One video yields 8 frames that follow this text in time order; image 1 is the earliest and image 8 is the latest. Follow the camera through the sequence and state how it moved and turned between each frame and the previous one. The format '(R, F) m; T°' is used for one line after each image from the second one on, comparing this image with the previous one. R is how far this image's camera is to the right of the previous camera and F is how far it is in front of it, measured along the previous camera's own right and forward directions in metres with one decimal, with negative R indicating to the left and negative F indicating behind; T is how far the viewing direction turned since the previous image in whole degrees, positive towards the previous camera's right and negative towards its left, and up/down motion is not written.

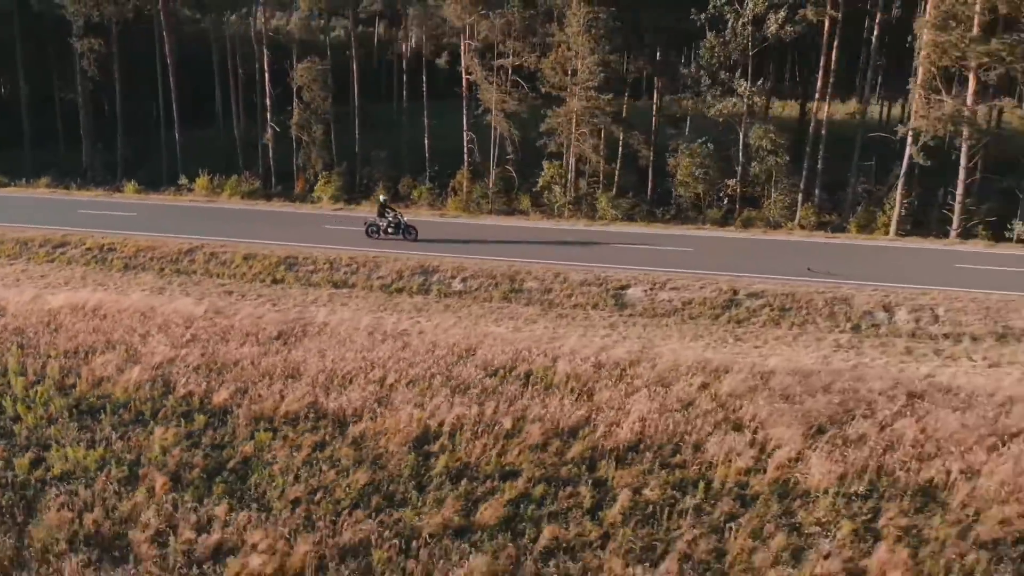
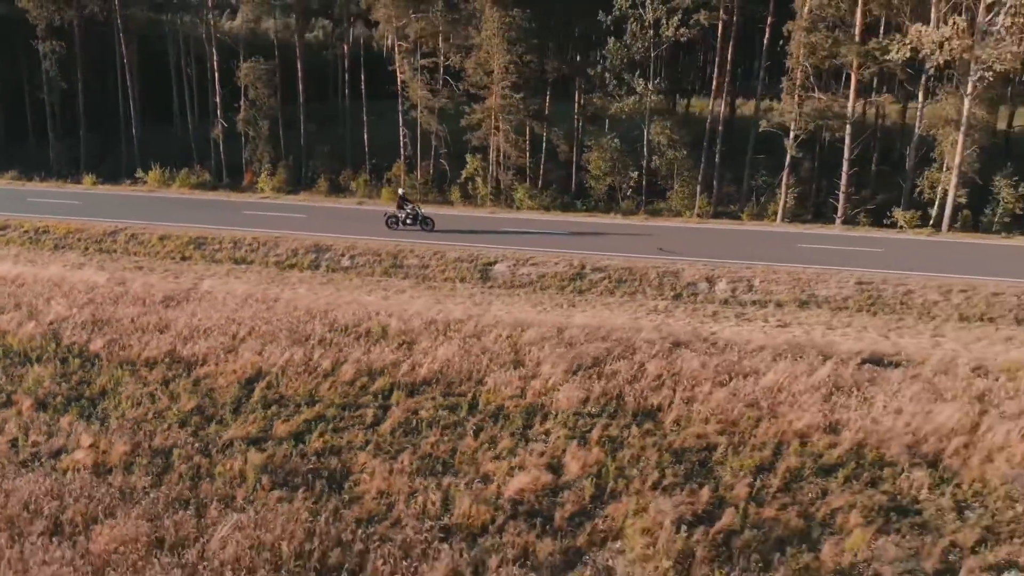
(+2.9, -1.5) m; 0°
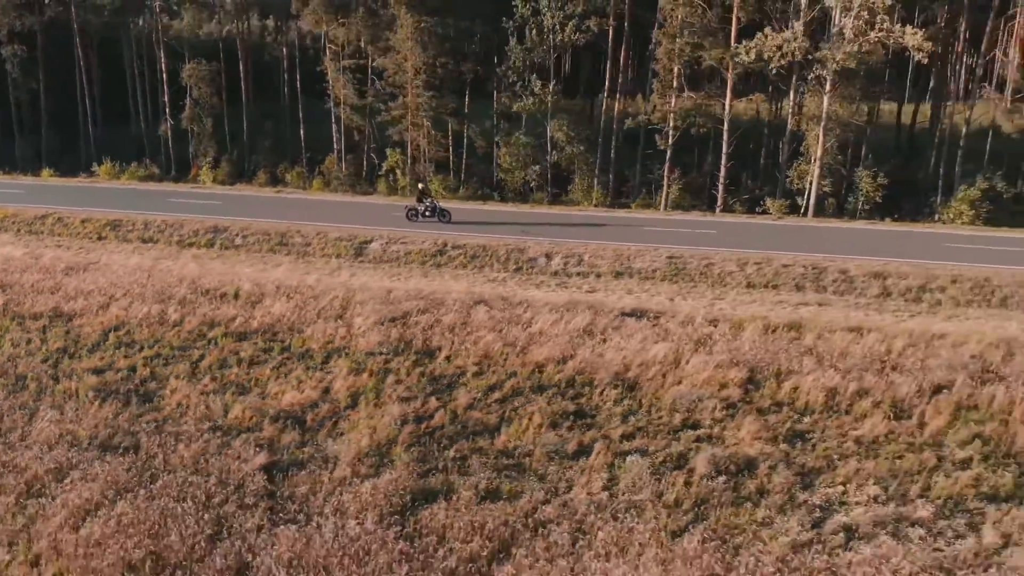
(+3.5, -2.0) m; 0°
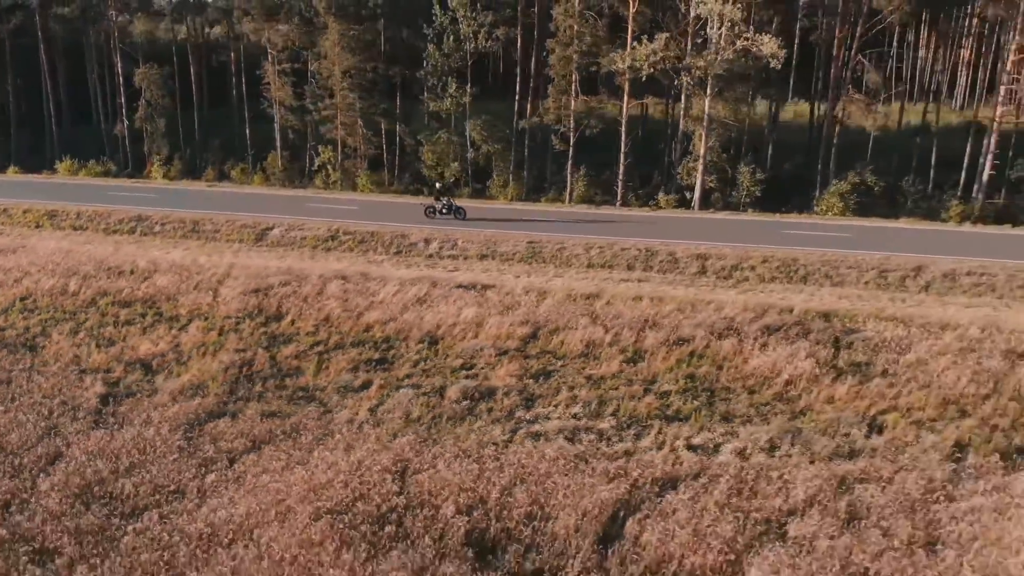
(+3.6, -2.1) m; 0°
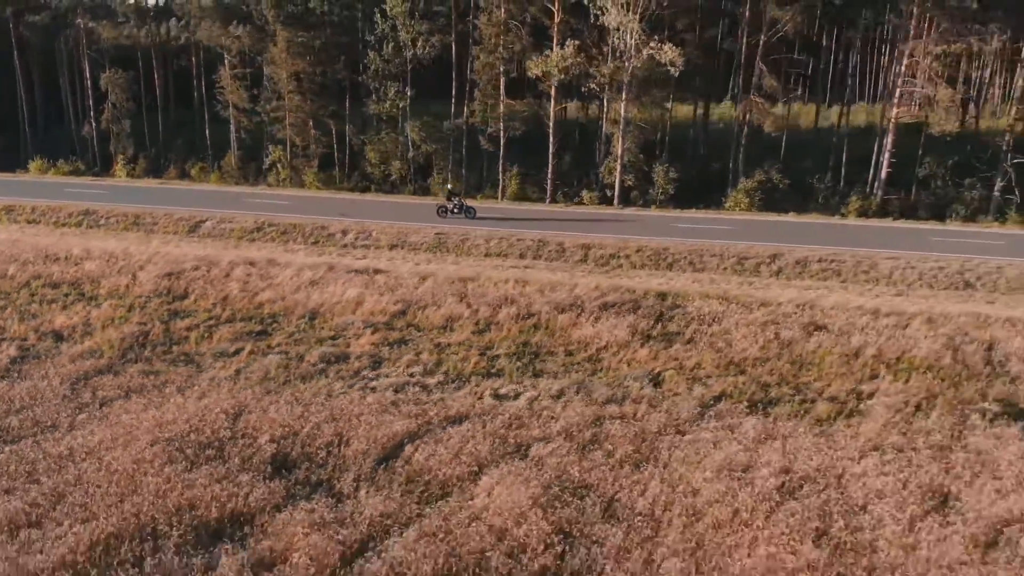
(+3.1, -1.8) m; 0°
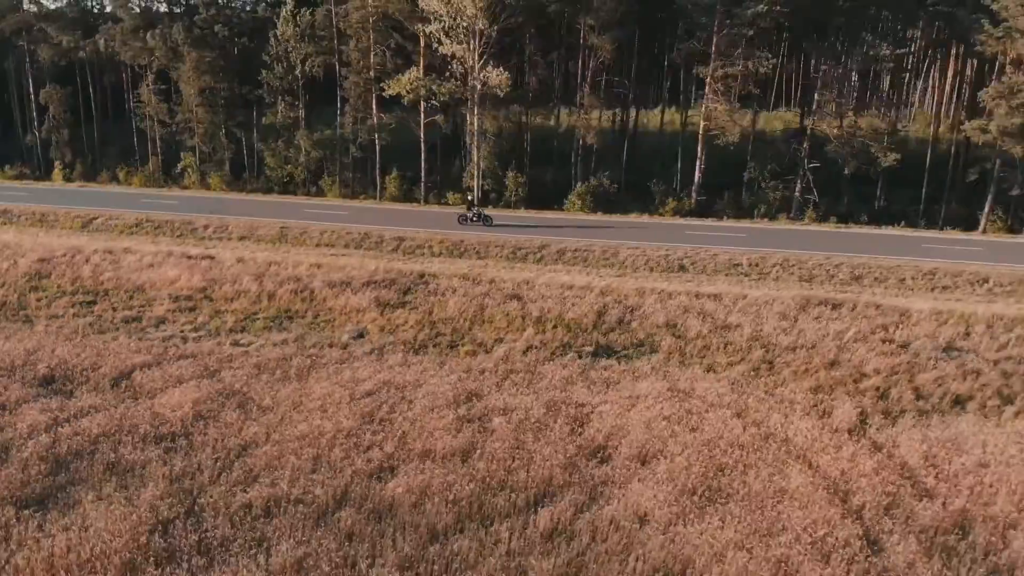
(+7.2, -4.3) m; -1°
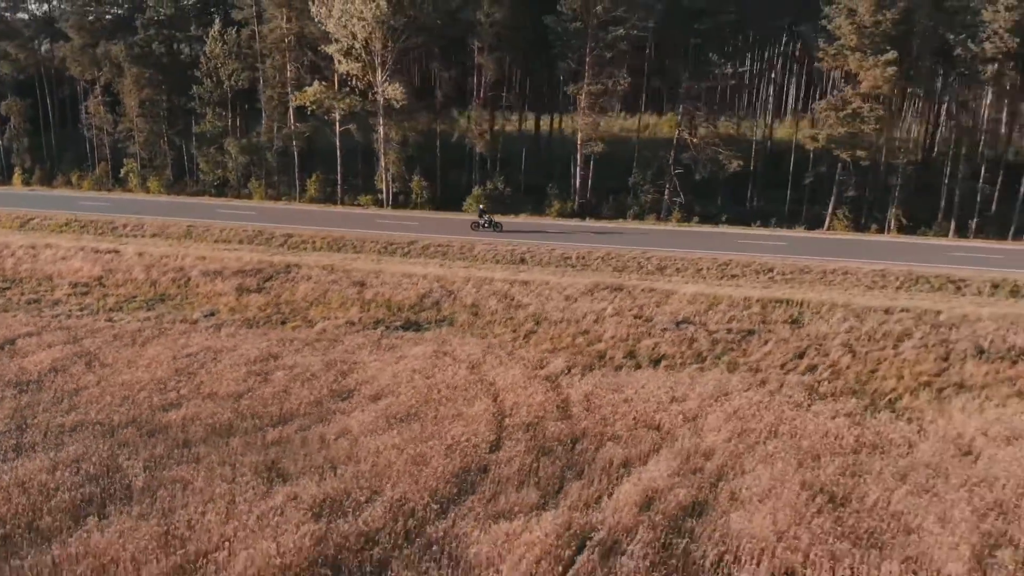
(+6.2, -3.9) m; 0°
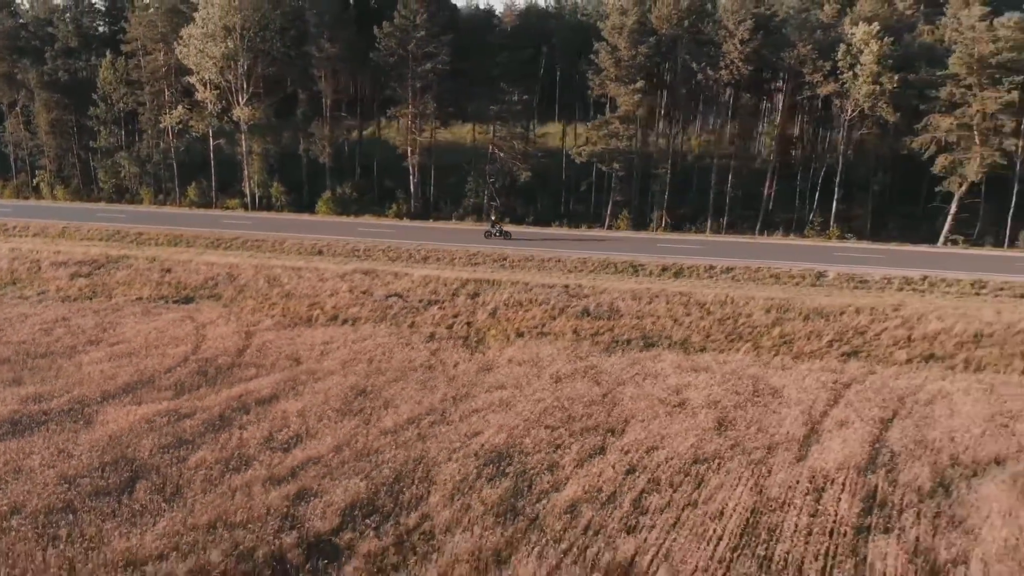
(+12.0, -7.7) m; 0°
